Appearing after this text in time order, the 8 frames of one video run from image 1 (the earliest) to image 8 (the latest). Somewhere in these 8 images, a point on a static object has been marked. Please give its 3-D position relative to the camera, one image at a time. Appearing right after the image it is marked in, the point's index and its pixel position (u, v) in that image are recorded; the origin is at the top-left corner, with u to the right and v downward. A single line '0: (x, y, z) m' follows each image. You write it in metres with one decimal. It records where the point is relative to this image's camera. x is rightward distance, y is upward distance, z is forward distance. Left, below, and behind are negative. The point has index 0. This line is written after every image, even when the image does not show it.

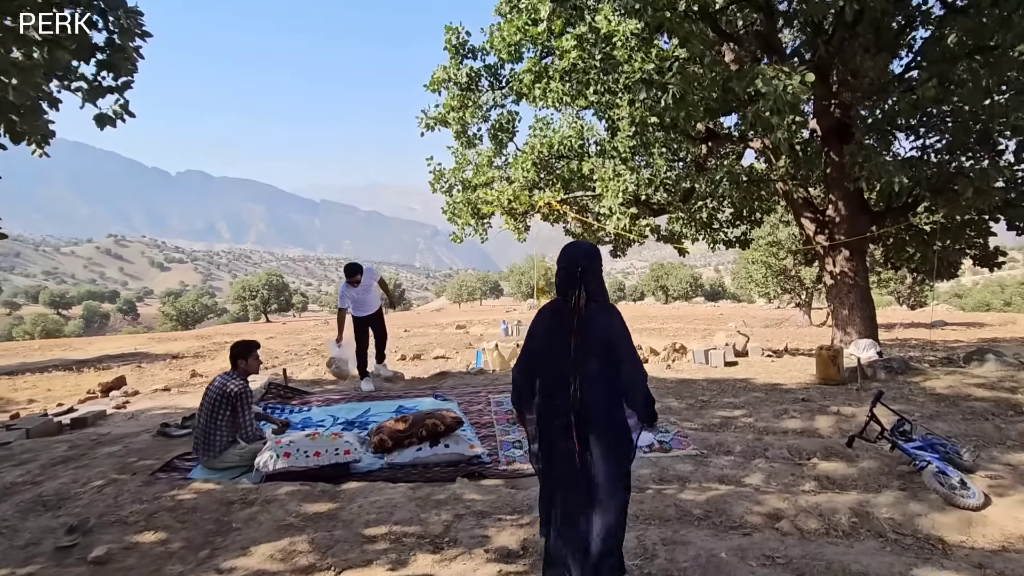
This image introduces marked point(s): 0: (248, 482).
0: (-1.9, -1.4, +3.7) m
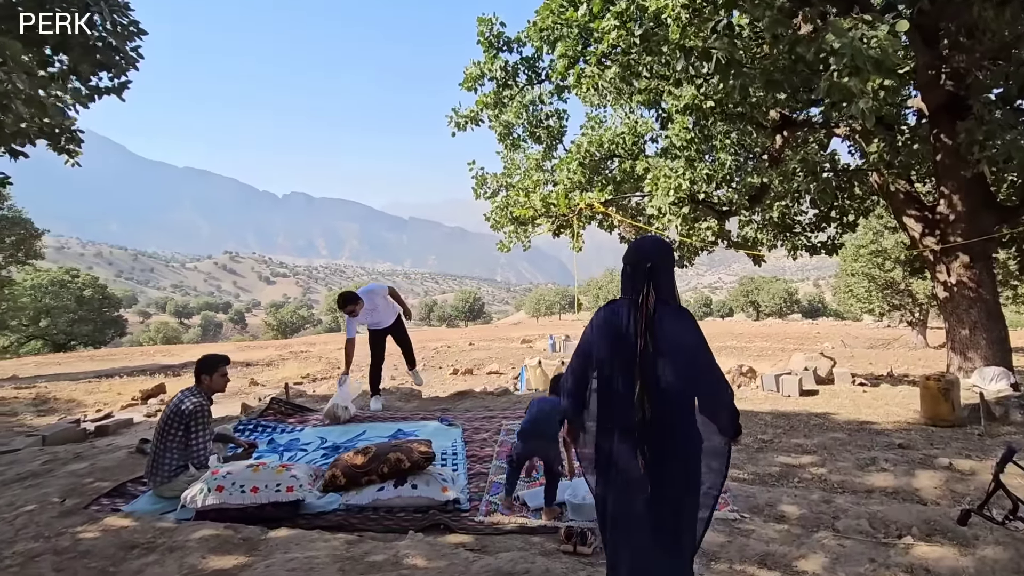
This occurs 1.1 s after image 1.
0: (-2.1, -1.4, +3.2) m
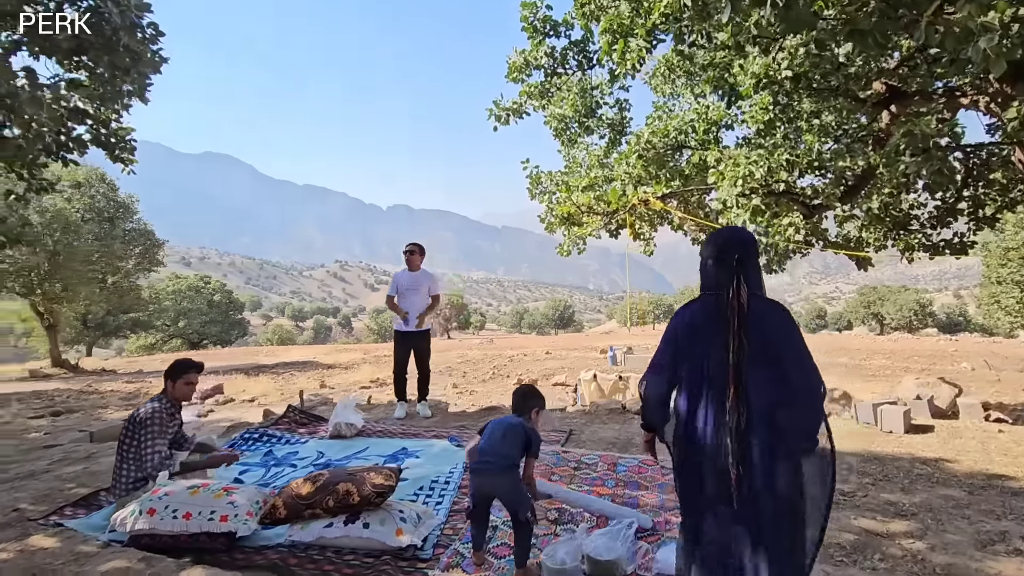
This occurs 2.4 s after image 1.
0: (-2.3, -1.4, +2.9) m
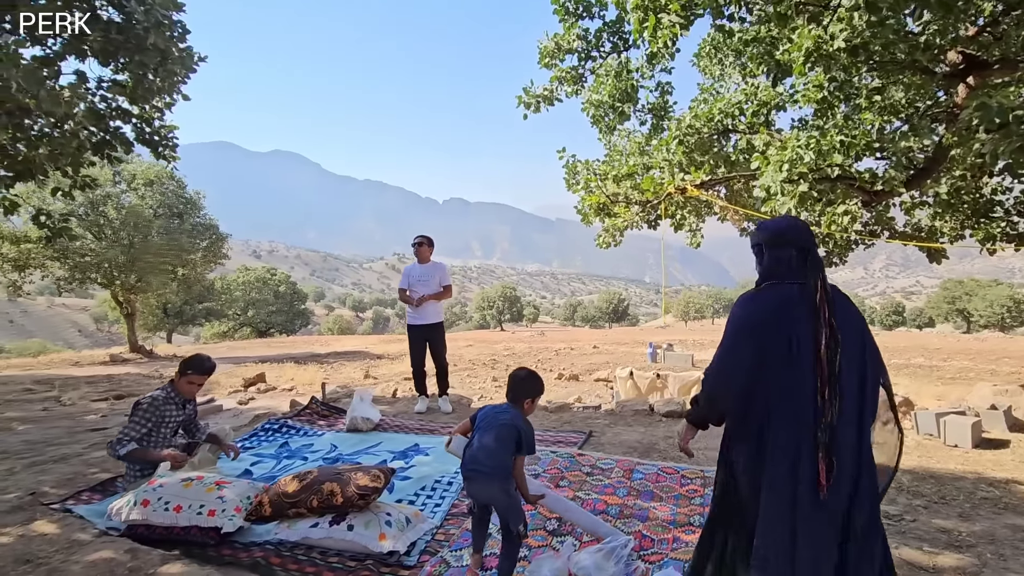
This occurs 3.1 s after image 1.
0: (-2.4, -1.4, +2.9) m
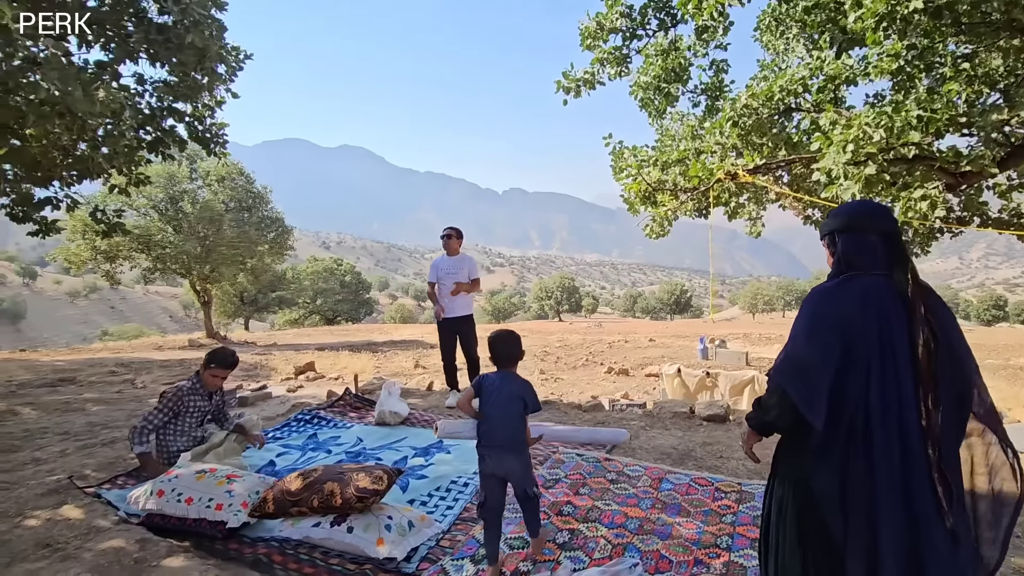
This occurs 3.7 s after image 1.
0: (-2.3, -1.4, +3.0) m
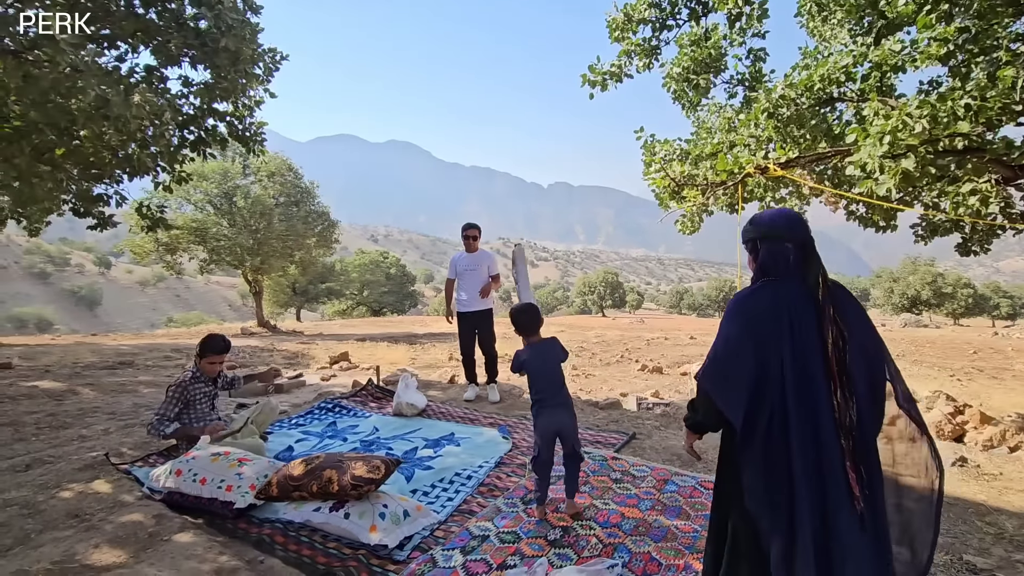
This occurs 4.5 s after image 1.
0: (-2.4, -1.3, +3.3) m
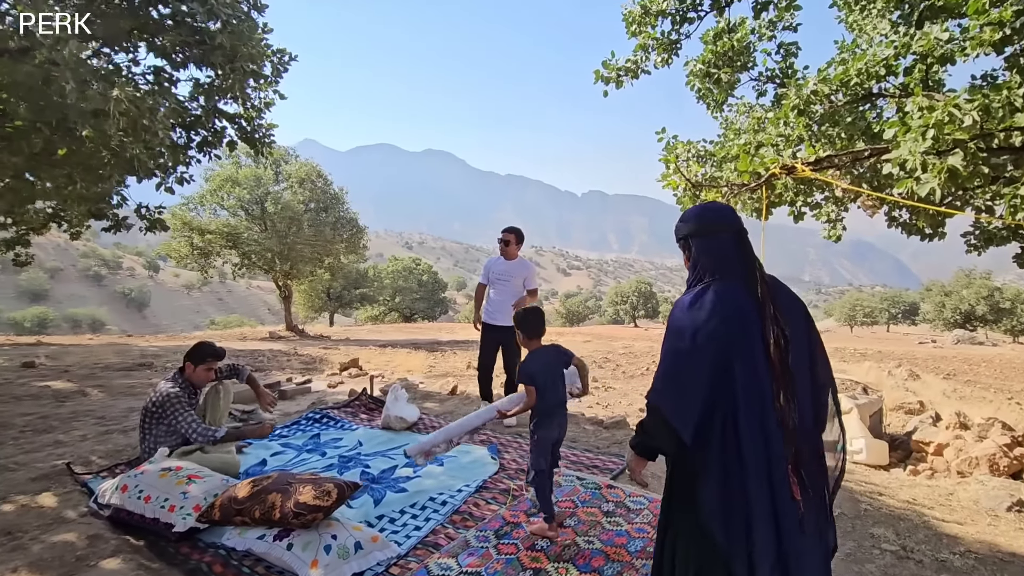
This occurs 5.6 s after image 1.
0: (-2.5, -1.3, +3.0) m
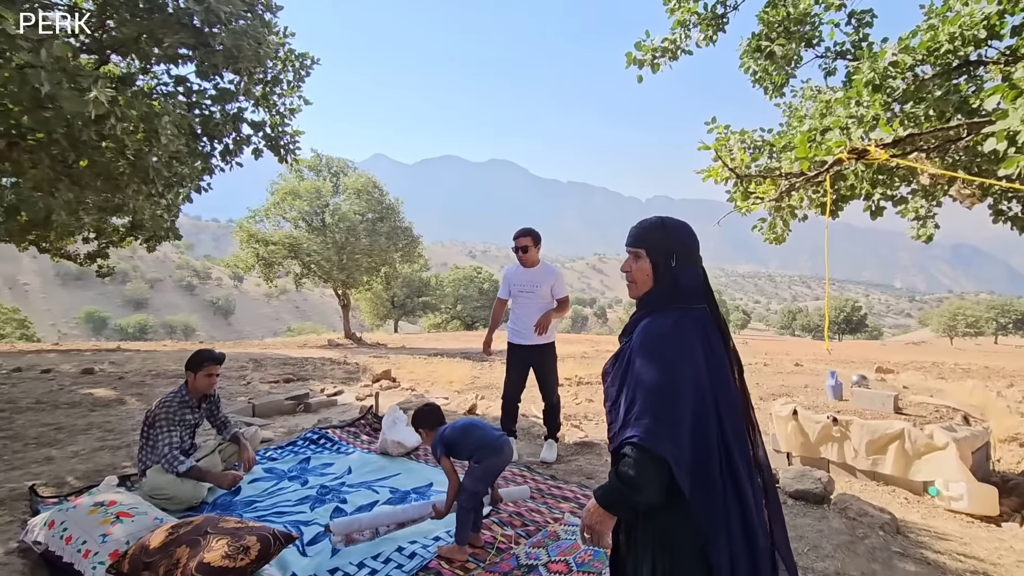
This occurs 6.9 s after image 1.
0: (-2.7, -1.4, +2.8) m
